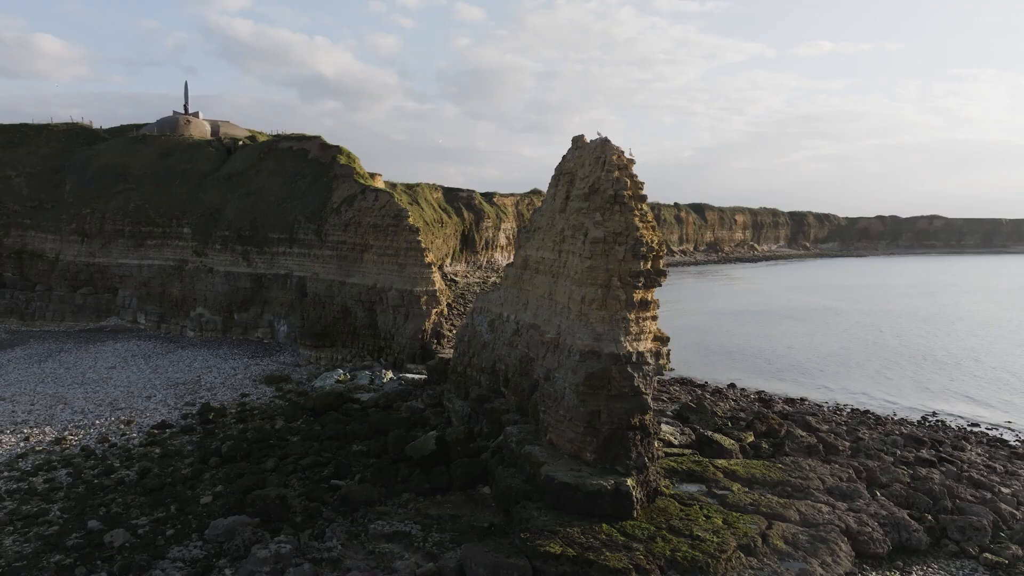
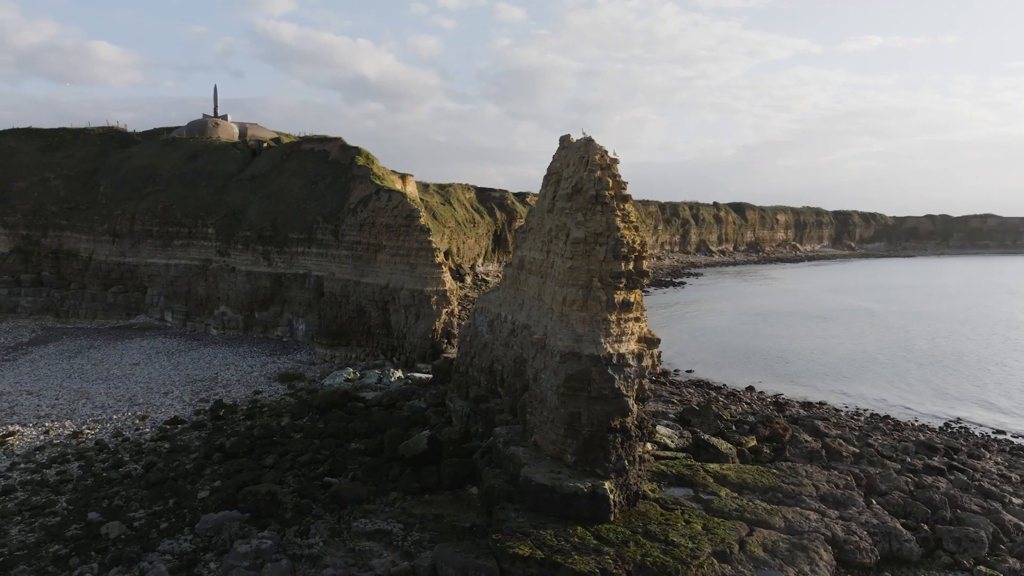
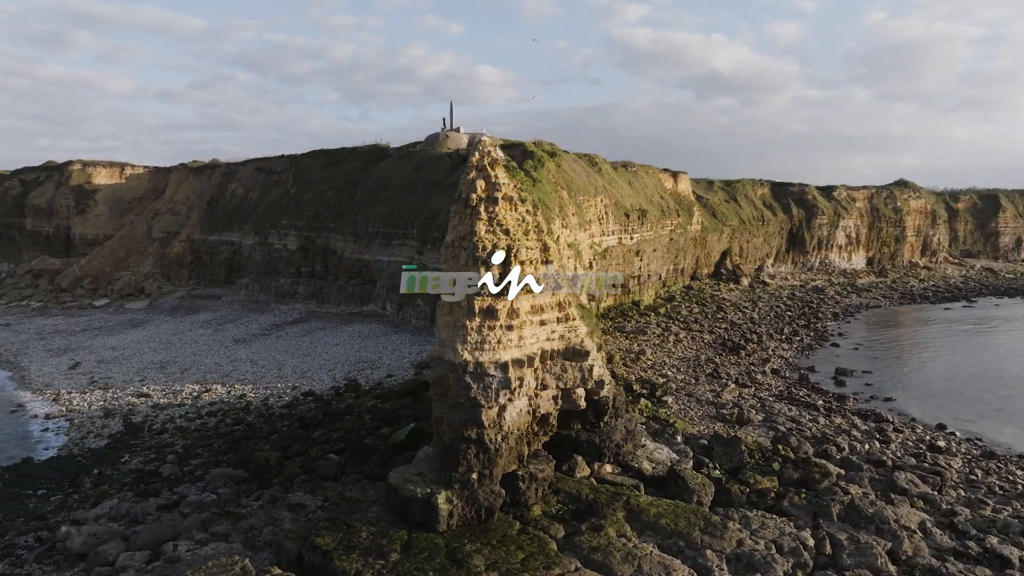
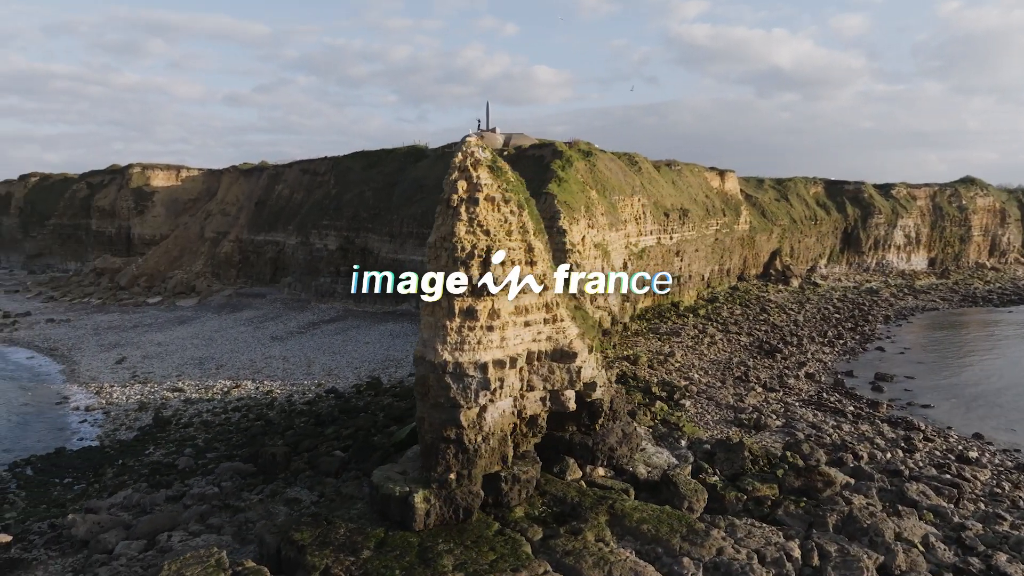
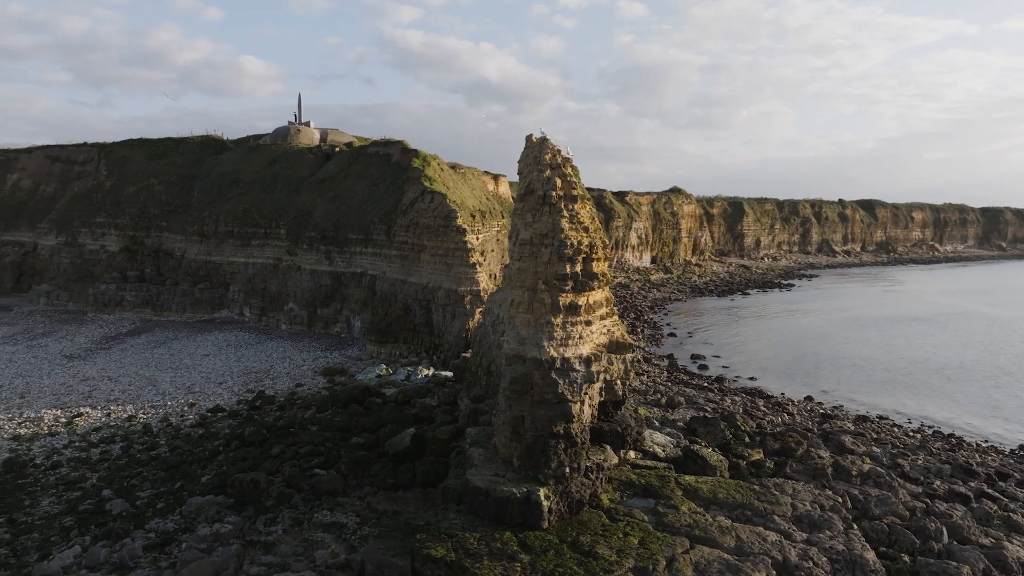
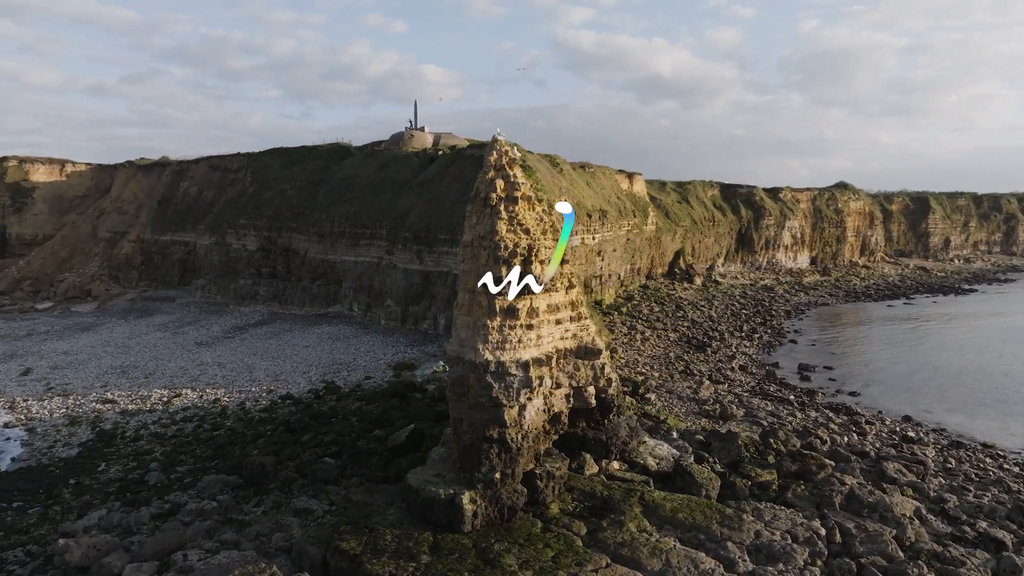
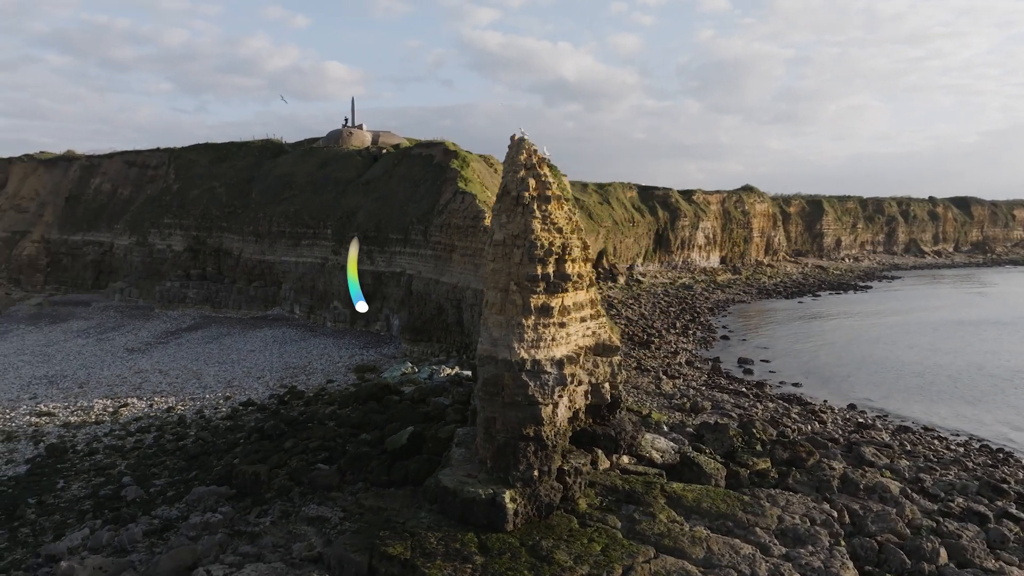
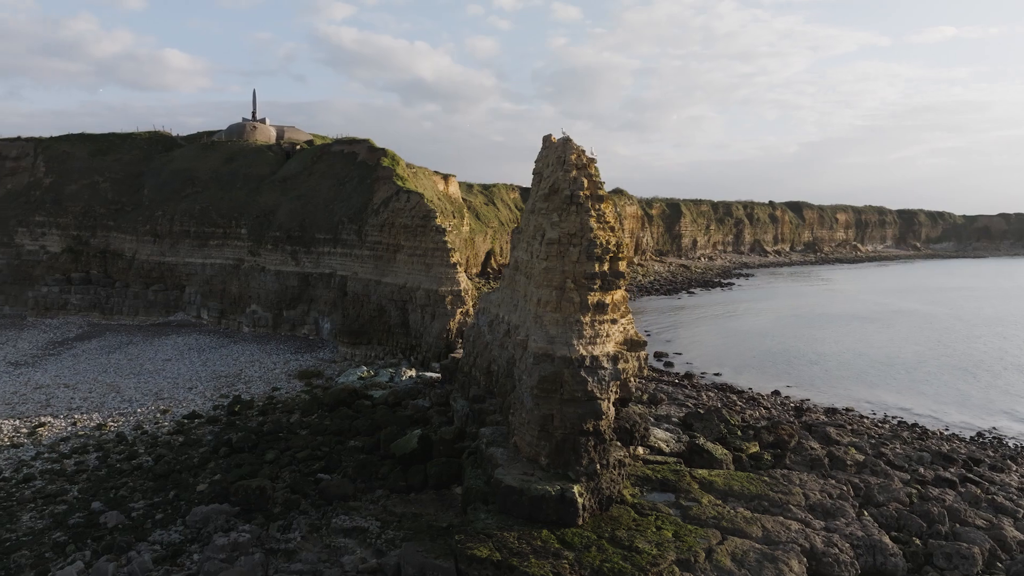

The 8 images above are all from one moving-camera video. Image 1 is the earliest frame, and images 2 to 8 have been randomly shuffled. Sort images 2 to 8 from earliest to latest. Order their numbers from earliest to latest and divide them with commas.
2, 8, 5, 7, 6, 3, 4
